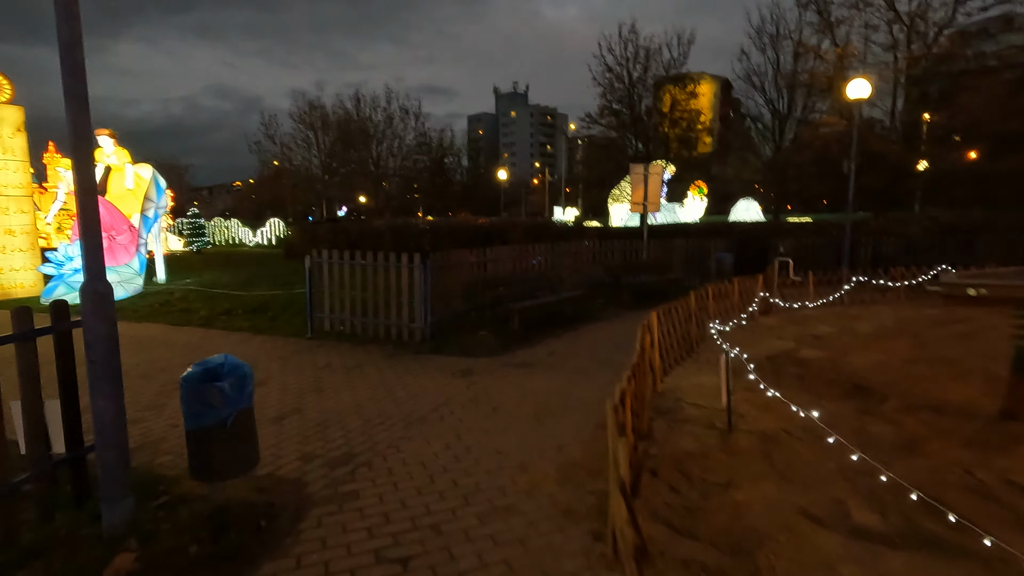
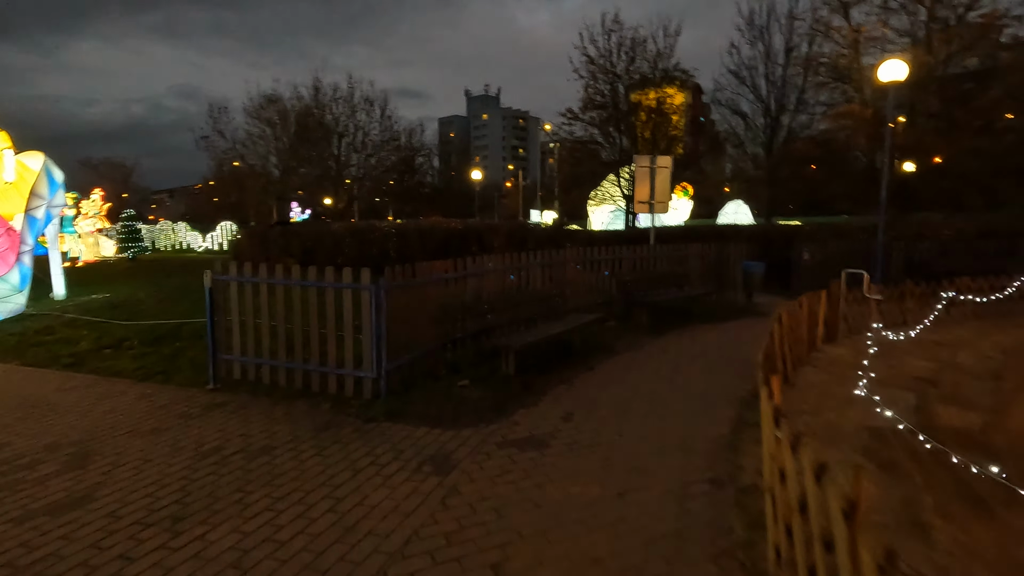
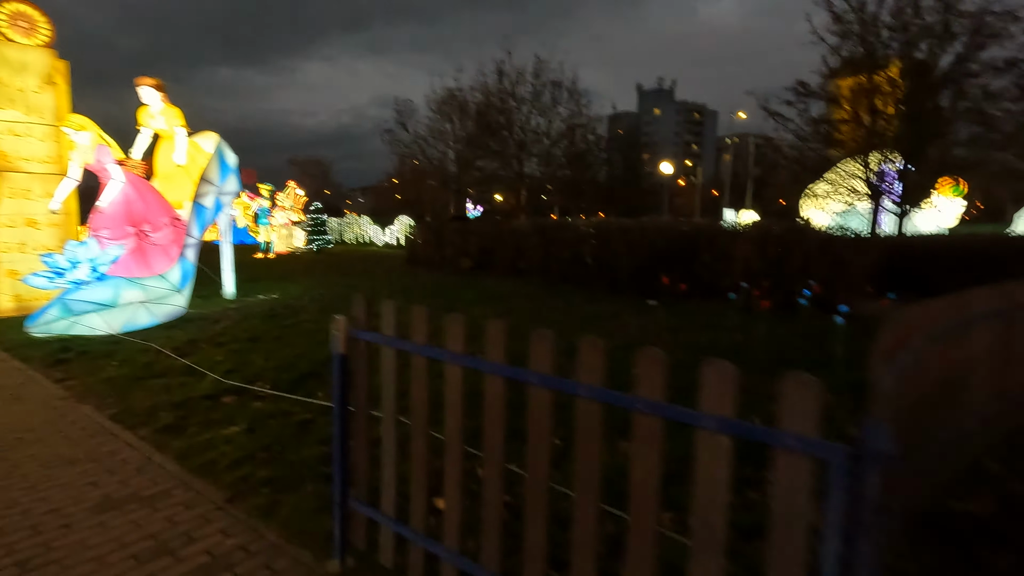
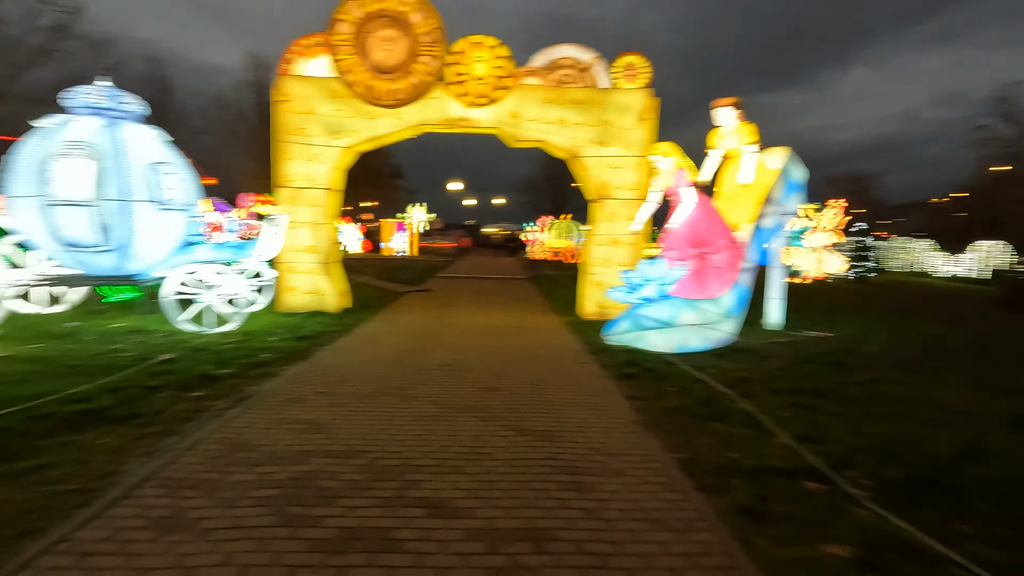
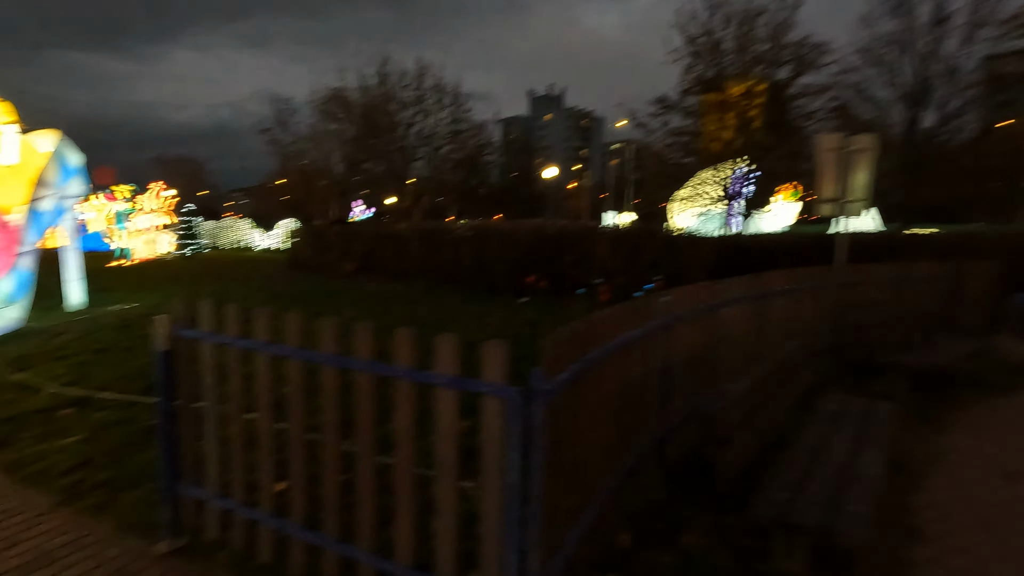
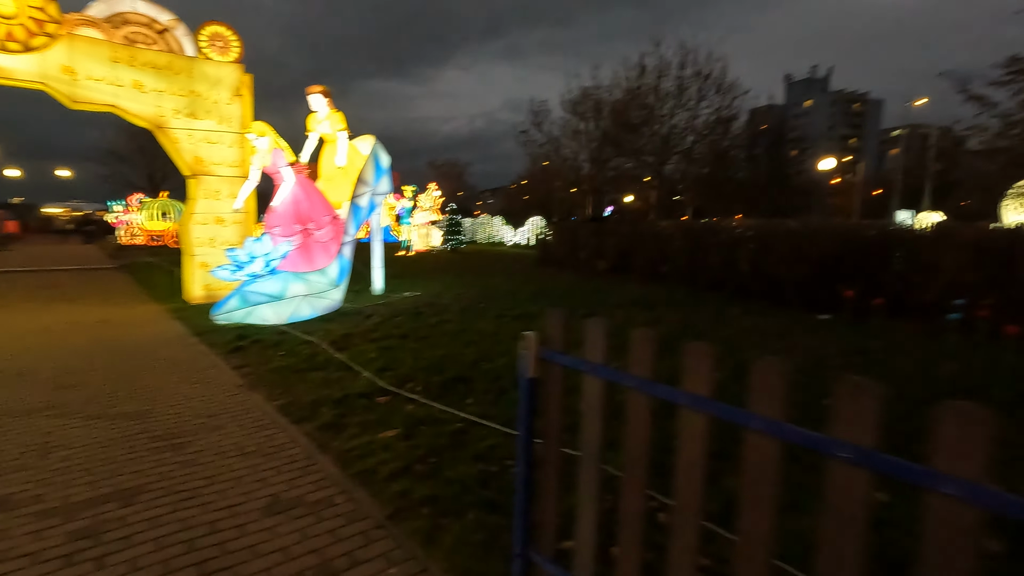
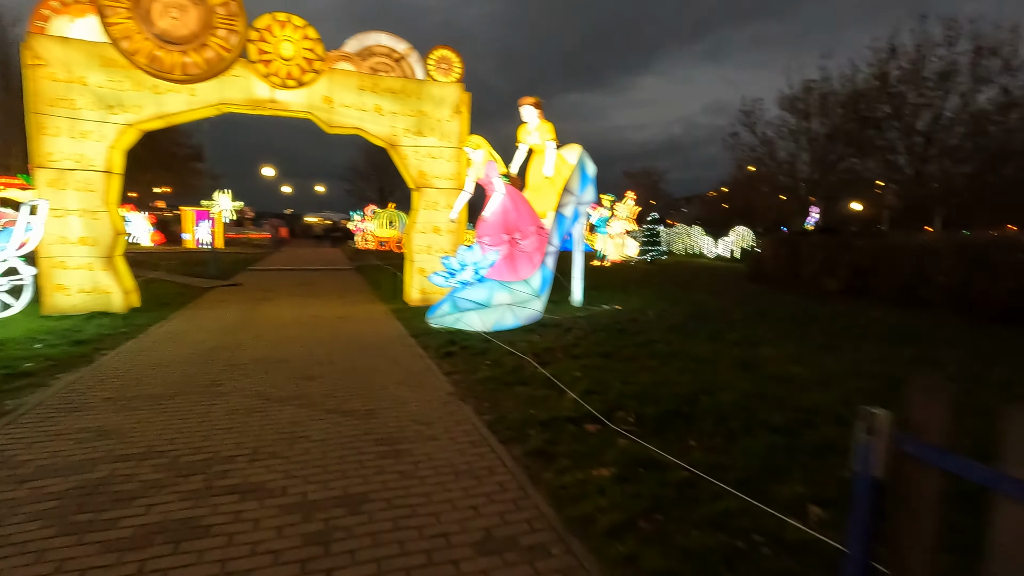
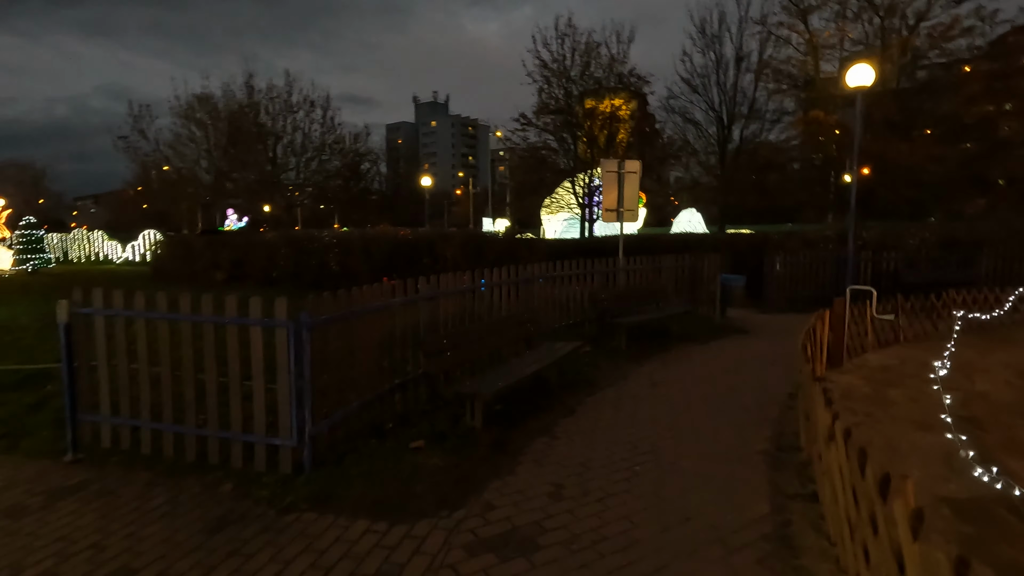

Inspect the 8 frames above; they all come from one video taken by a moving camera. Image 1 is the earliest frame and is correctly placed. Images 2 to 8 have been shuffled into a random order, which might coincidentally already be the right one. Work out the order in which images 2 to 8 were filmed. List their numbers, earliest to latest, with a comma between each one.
2, 8, 5, 3, 6, 7, 4
